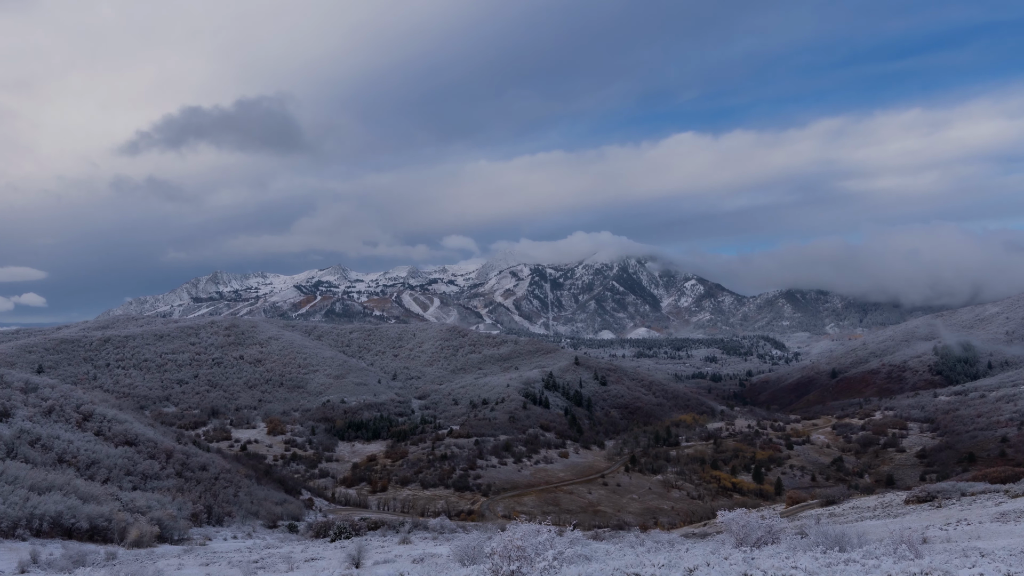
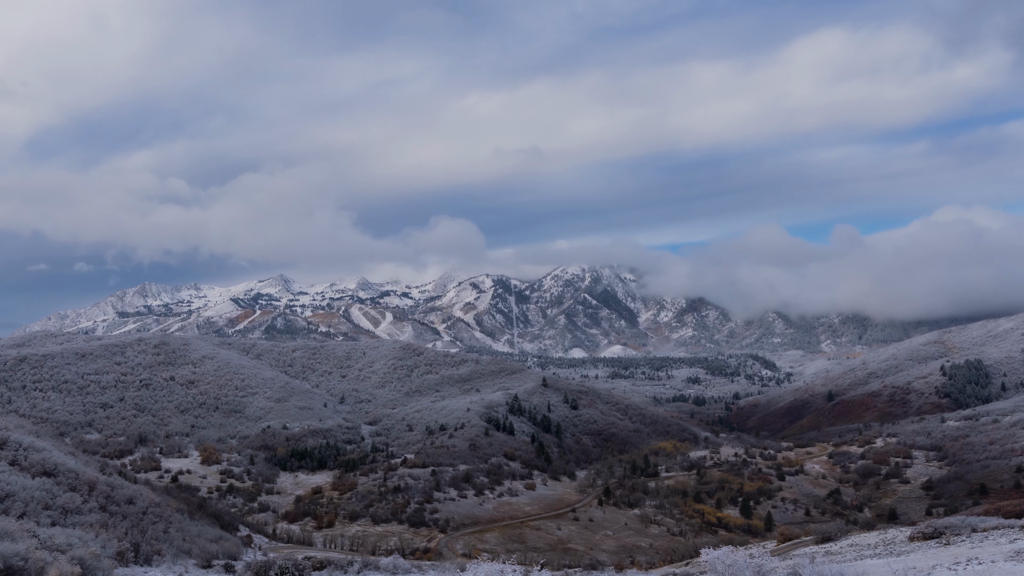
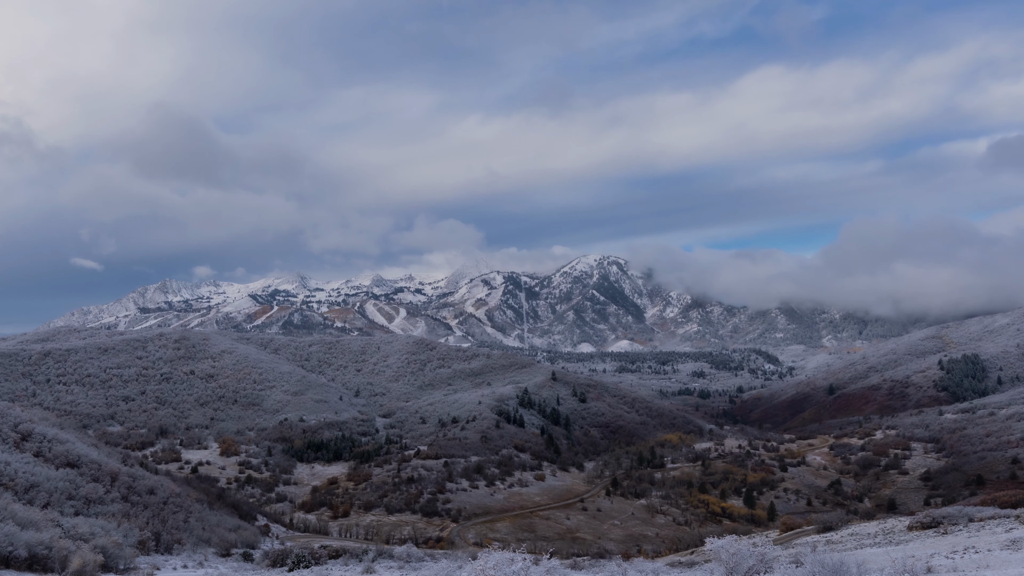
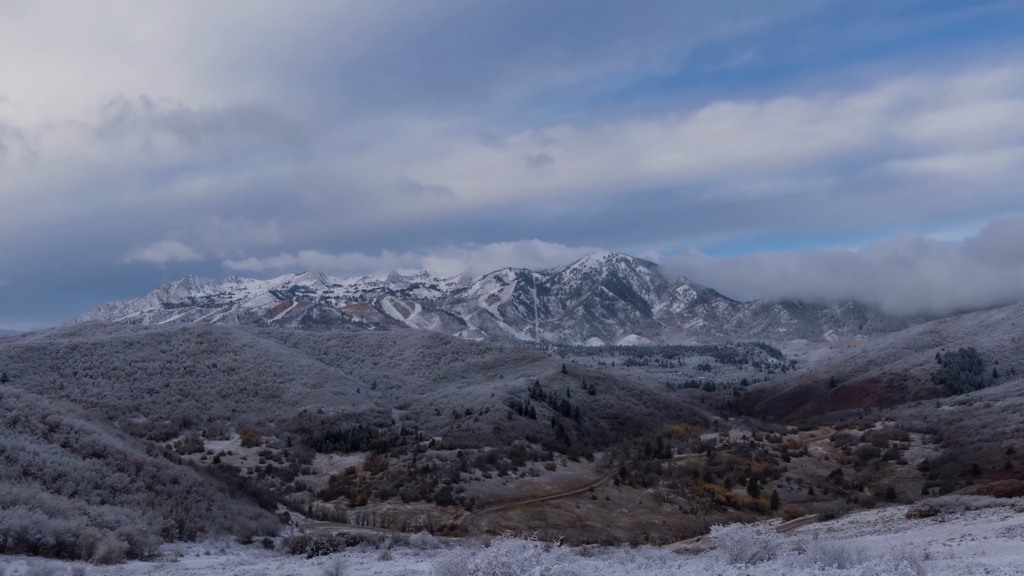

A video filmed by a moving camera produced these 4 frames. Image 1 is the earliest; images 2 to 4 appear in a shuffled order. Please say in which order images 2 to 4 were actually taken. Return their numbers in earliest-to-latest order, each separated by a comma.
4, 3, 2
